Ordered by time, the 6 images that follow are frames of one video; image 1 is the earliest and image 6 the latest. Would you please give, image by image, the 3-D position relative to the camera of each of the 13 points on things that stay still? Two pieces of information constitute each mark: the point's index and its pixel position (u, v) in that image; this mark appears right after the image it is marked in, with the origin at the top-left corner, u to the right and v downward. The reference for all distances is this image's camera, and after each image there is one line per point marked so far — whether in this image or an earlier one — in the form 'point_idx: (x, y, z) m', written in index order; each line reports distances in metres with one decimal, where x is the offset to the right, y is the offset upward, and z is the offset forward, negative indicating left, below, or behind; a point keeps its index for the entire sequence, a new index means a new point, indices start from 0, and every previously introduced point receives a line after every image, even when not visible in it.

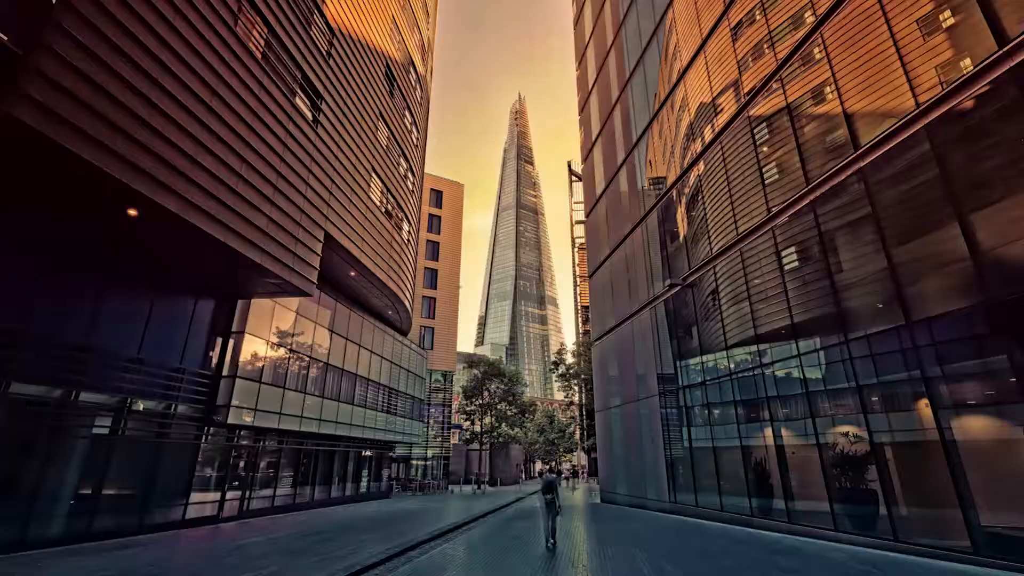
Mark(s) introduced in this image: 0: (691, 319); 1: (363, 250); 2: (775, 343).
0: (+6.7, -1.1, +15.2) m
1: (-5.6, +1.5, +15.5) m
2: (+7.5, -1.6, +11.6) m
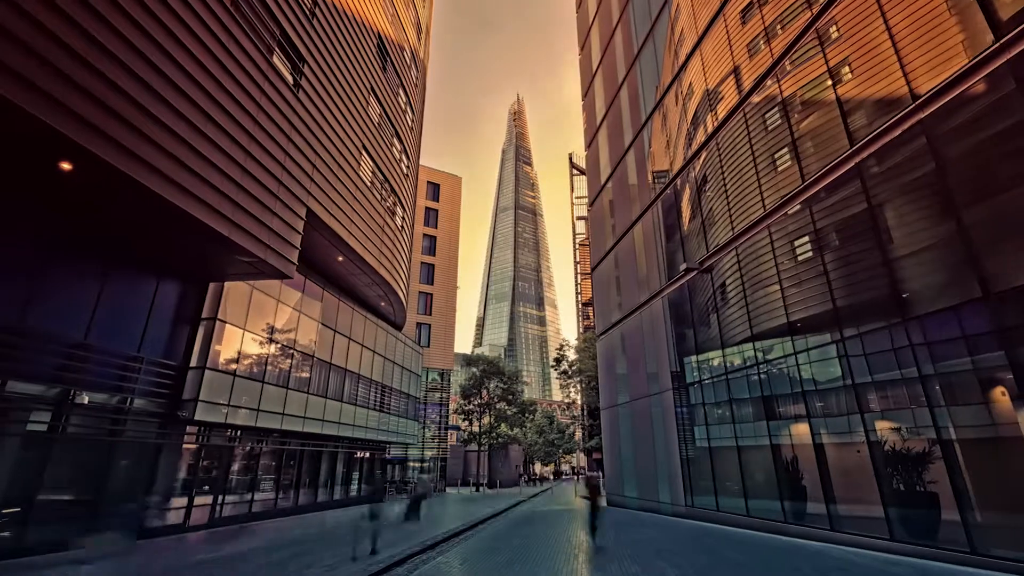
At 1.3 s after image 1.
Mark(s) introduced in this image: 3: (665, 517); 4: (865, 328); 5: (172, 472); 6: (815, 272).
0: (+6.7, -0.6, +14.1) m
1: (-5.5, +1.9, +14.3) m
2: (+7.6, -1.1, +10.5) m
3: (+5.6, -8.2, +14.9) m
4: (+7.9, -0.9, +9.2) m
5: (-8.5, -4.6, +10.5) m
6: (+7.6, +0.4, +10.3) m
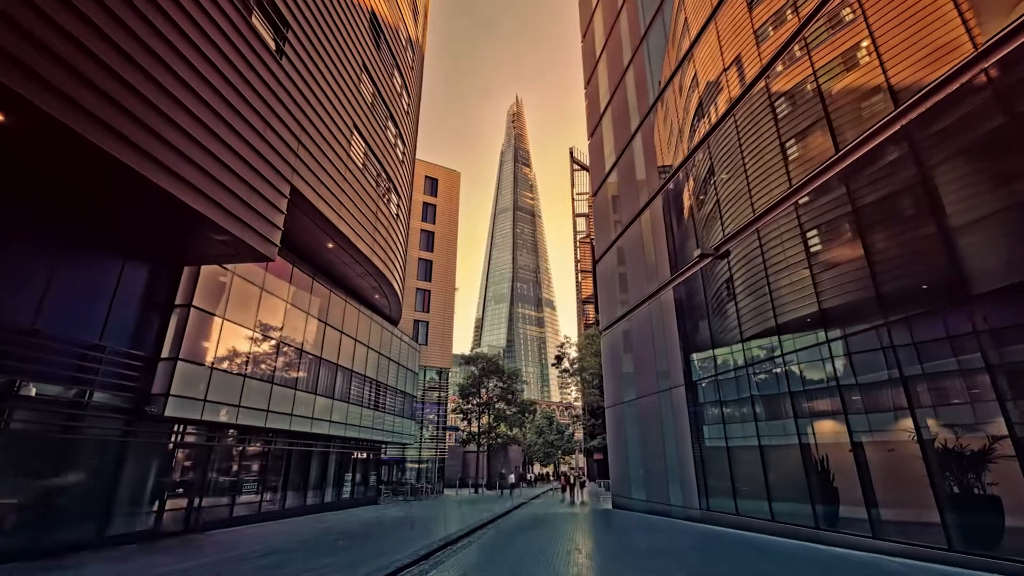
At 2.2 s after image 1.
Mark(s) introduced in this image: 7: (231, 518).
0: (+6.7, -0.2, +13.2) m
1: (-5.5, +2.3, +13.4) m
2: (+7.6, -0.7, +9.6) m
3: (+5.6, -7.8, +14.0) m
4: (+7.9, -0.5, +8.4) m
5: (-8.5, -4.2, +9.6) m
6: (+7.7, +0.8, +9.5) m
7: (-8.3, -6.7, +12.3) m
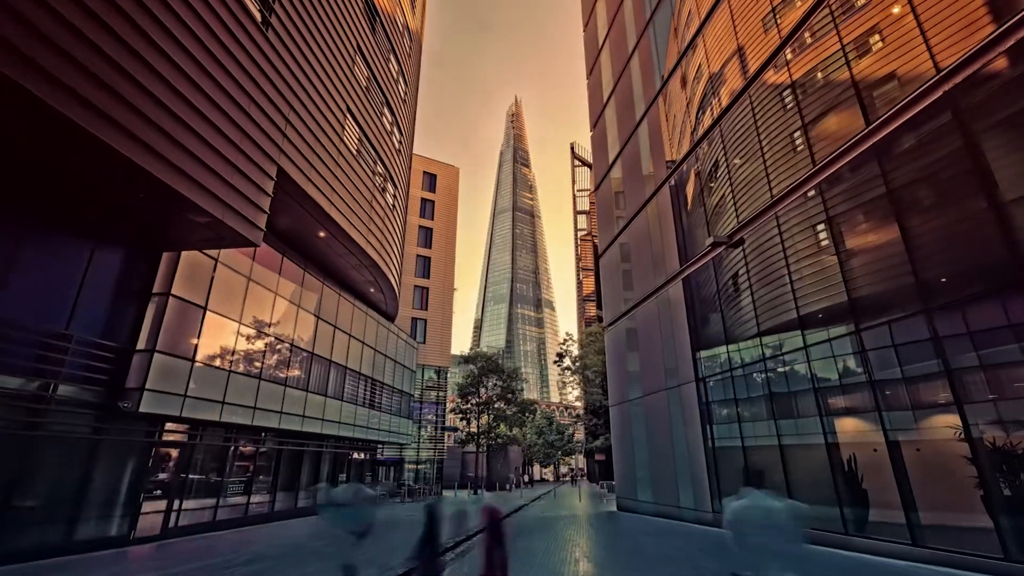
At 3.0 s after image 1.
0: (+6.8, 0.0, +12.6) m
1: (-5.5, +2.6, +12.8) m
2: (+7.7, -0.4, +9.0) m
3: (+5.6, -7.5, +13.4) m
4: (+8.0, -0.2, +7.7) m
5: (-8.4, -3.9, +8.9) m
6: (+7.7, +1.1, +8.8) m
7: (-8.2, -6.5, +11.6) m
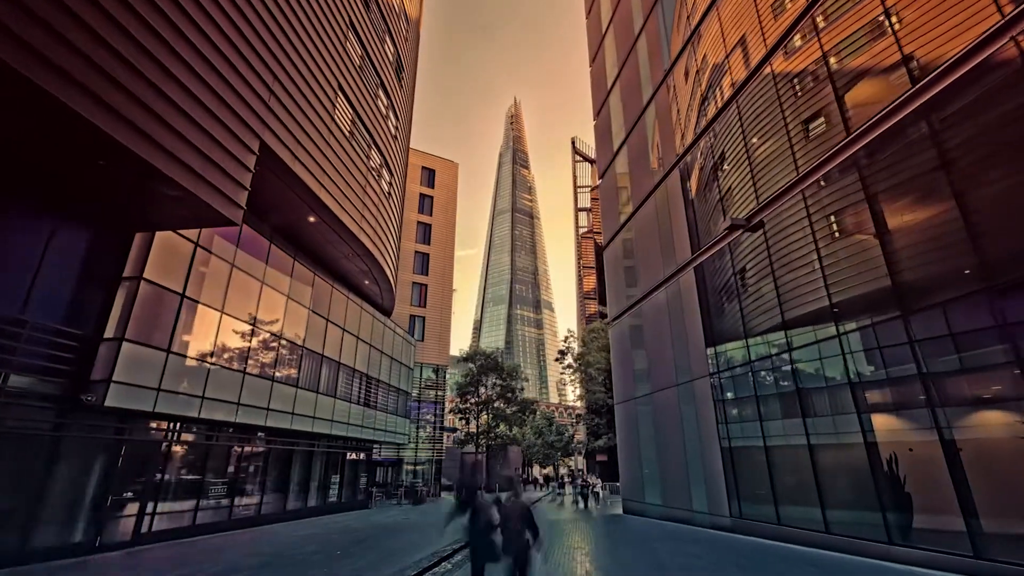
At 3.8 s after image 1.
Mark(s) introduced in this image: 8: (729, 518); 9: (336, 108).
0: (+6.8, +0.3, +11.8) m
1: (-5.4, +2.9, +12.0) m
2: (+7.8, -0.1, +8.3) m
3: (+5.7, -7.2, +12.6) m
4: (+8.1, +0.1, +7.0) m
5: (-8.4, -3.6, +8.1) m
6: (+7.8, +1.4, +8.1) m
7: (-8.1, -6.1, +10.8) m
8: (+6.1, -6.5, +11.9) m
9: (-5.3, +5.5, +12.8) m
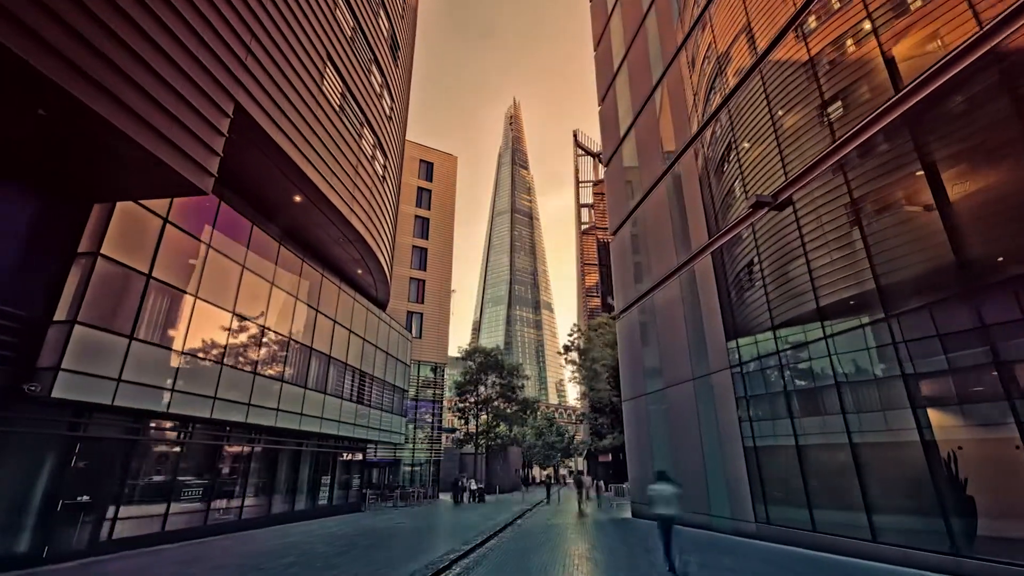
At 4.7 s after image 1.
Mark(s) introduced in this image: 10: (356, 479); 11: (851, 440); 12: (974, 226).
0: (+6.9, +0.7, +10.9) m
1: (-5.3, +3.3, +11.1) m
2: (+7.8, +0.3, +7.3) m
3: (+5.8, -6.9, +11.7) m
4: (+8.1, +0.5, +6.1) m
5: (-8.3, -3.2, +7.2) m
6: (+7.9, +1.8, +7.2) m
7: (-8.1, -5.7, +9.9) m
8: (+6.1, -6.1, +11.0) m
9: (-5.3, +5.9, +11.9) m
10: (-7.3, -8.9, +19.8) m
11: (+7.0, -3.3, +9.2) m
12: (+7.9, +1.1, +7.2) m
